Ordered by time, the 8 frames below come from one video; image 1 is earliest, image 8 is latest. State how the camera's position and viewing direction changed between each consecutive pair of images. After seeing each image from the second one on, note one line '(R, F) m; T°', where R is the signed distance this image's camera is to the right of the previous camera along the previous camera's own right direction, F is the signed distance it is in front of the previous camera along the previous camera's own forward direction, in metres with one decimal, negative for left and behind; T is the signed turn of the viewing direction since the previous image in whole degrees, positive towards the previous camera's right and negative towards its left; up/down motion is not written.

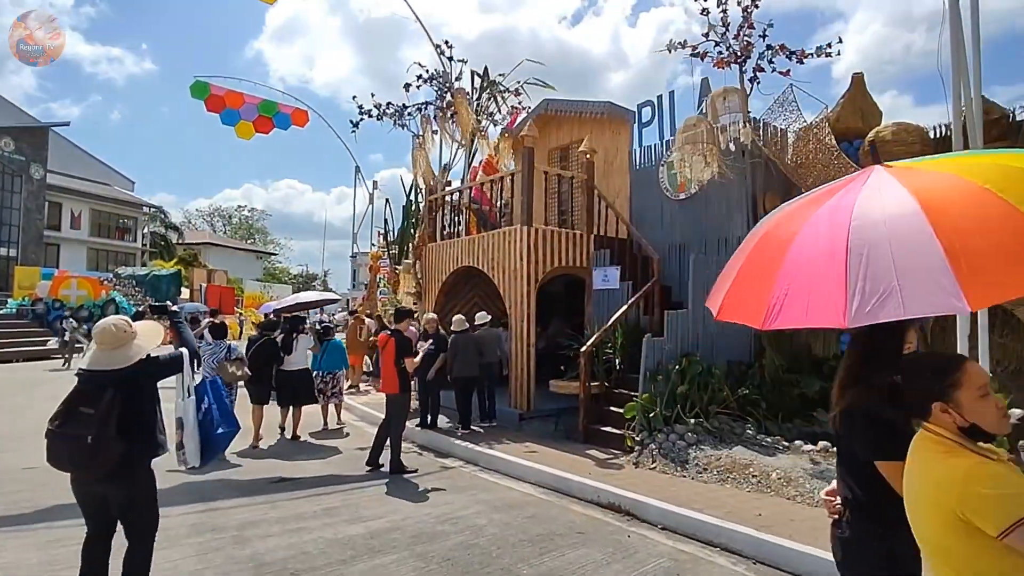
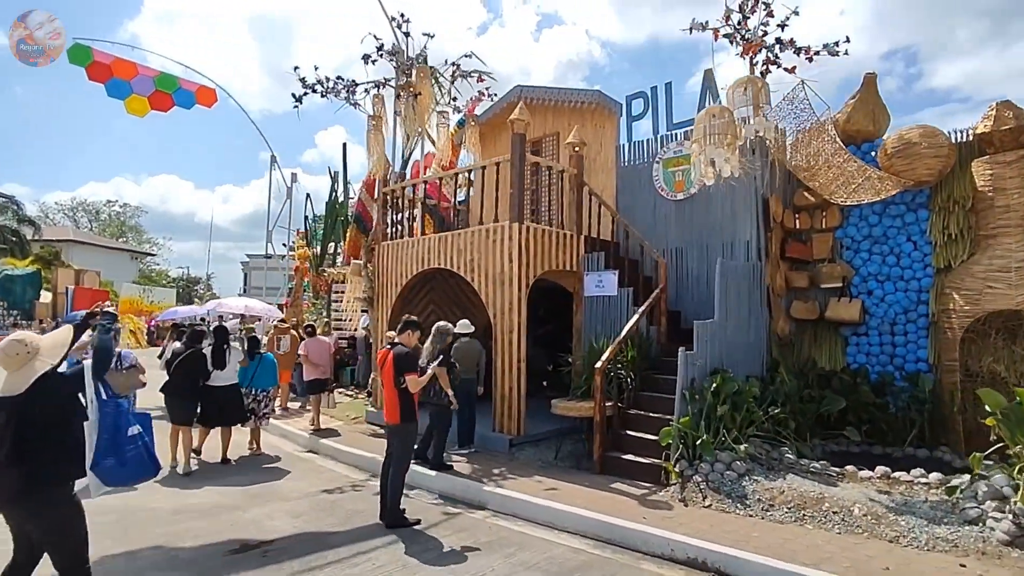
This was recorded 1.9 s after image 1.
(-1.4, +1.5) m; +10°
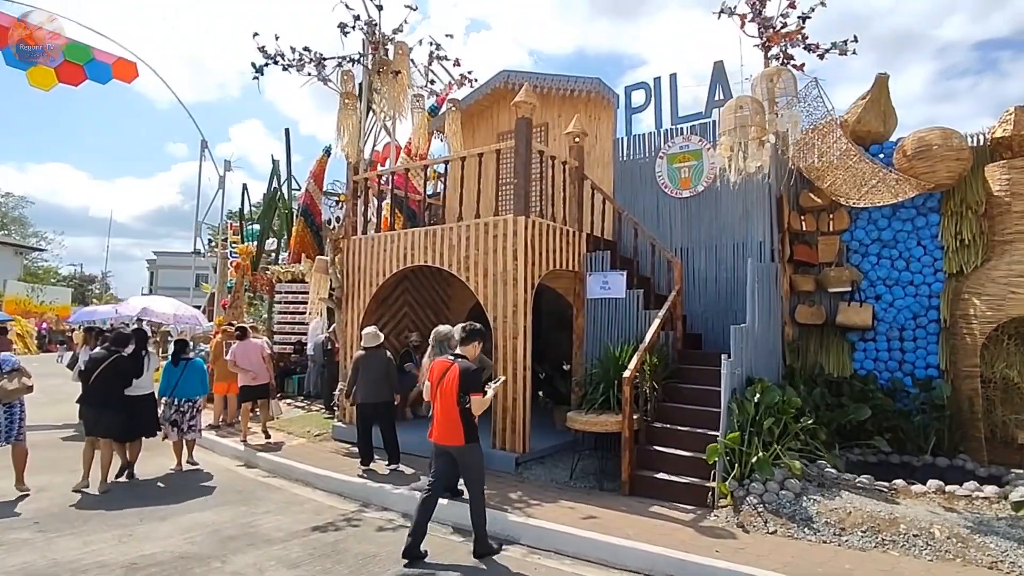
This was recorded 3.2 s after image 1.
(-1.1, +1.0) m; +8°
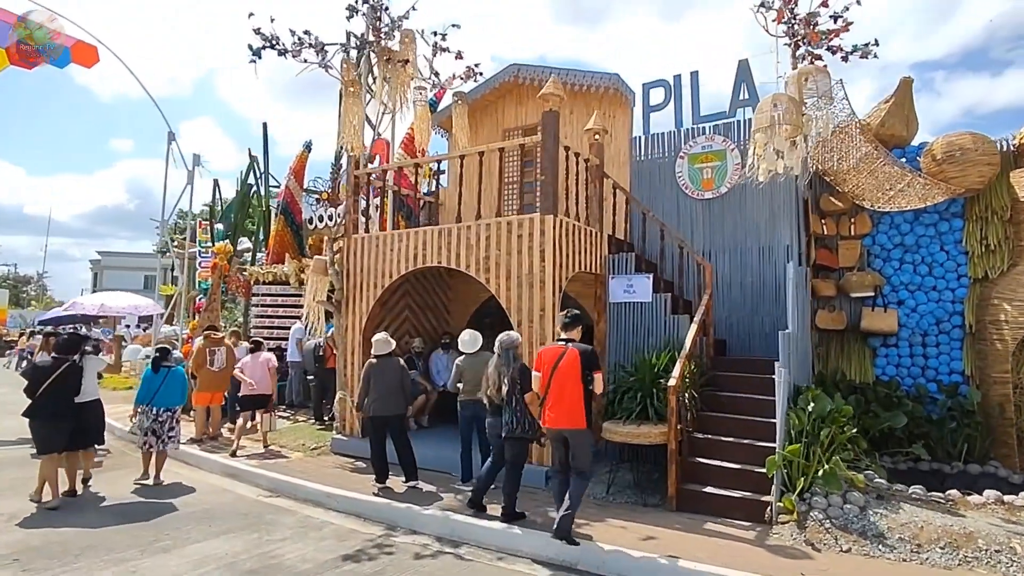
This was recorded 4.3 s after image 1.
(-0.9, +0.5) m; +4°
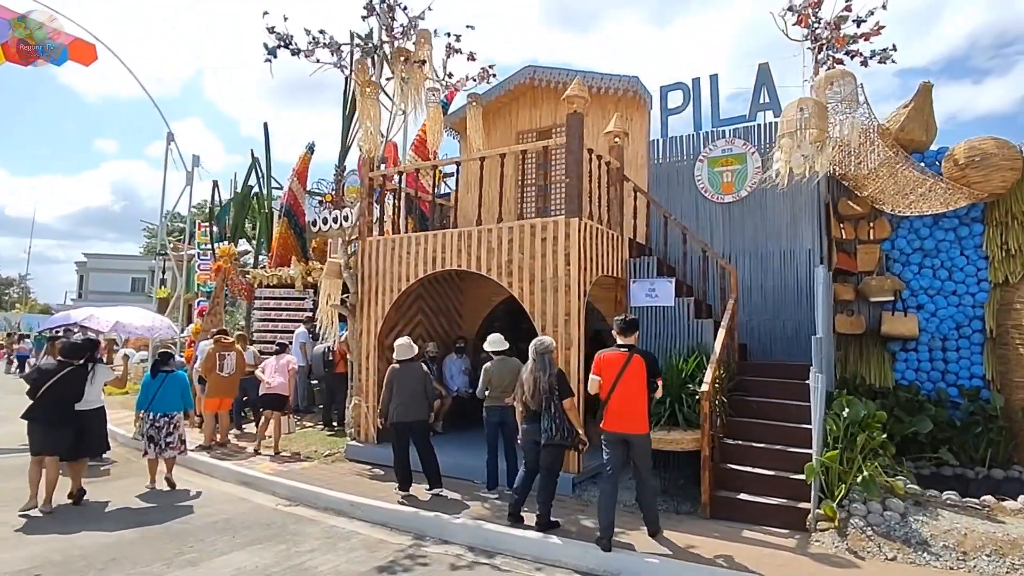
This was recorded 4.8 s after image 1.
(-0.5, +0.1) m; +1°
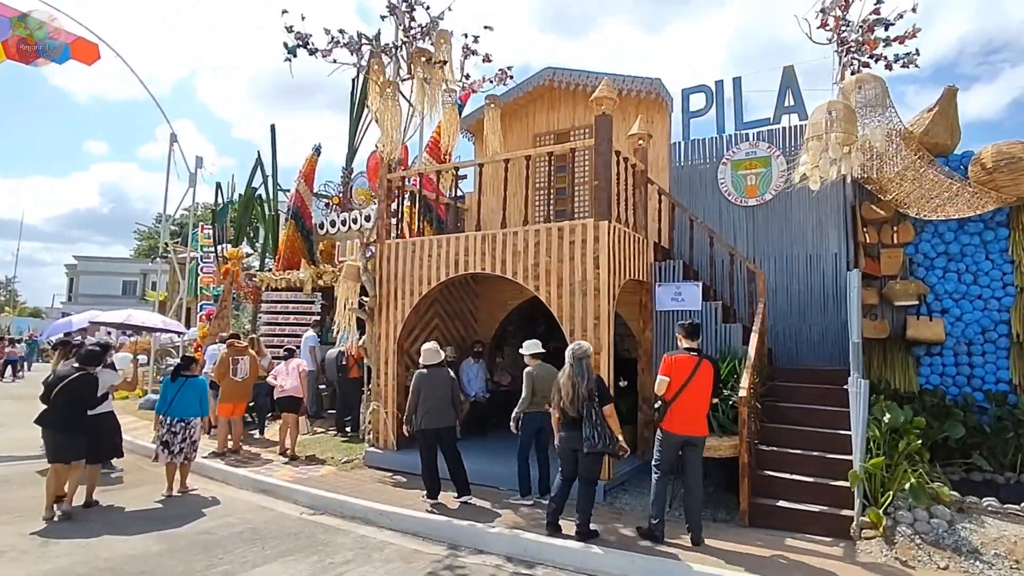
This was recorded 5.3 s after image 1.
(-0.5, +0.1) m; +1°
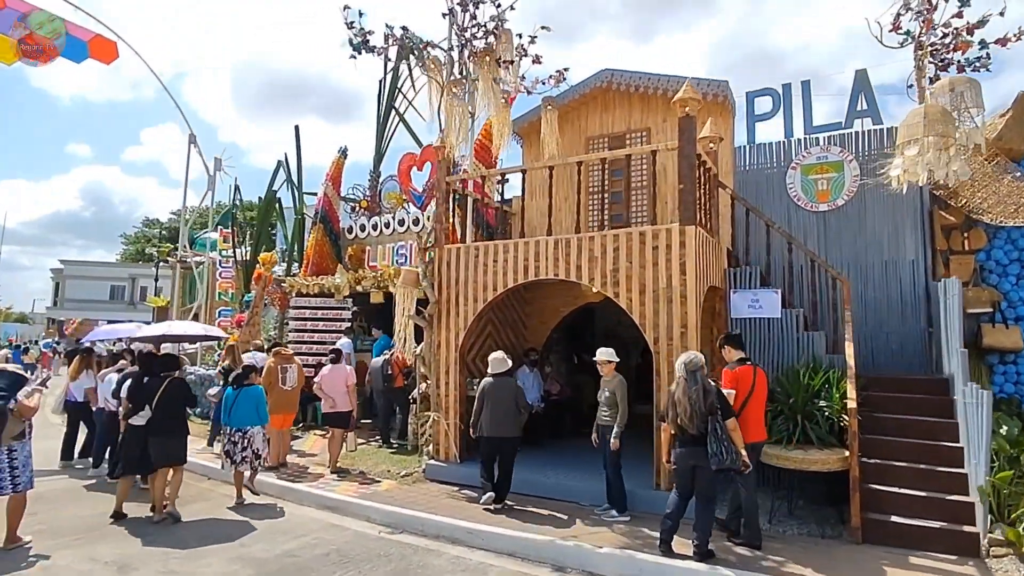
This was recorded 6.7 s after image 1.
(-1.2, +0.3) m; +1°
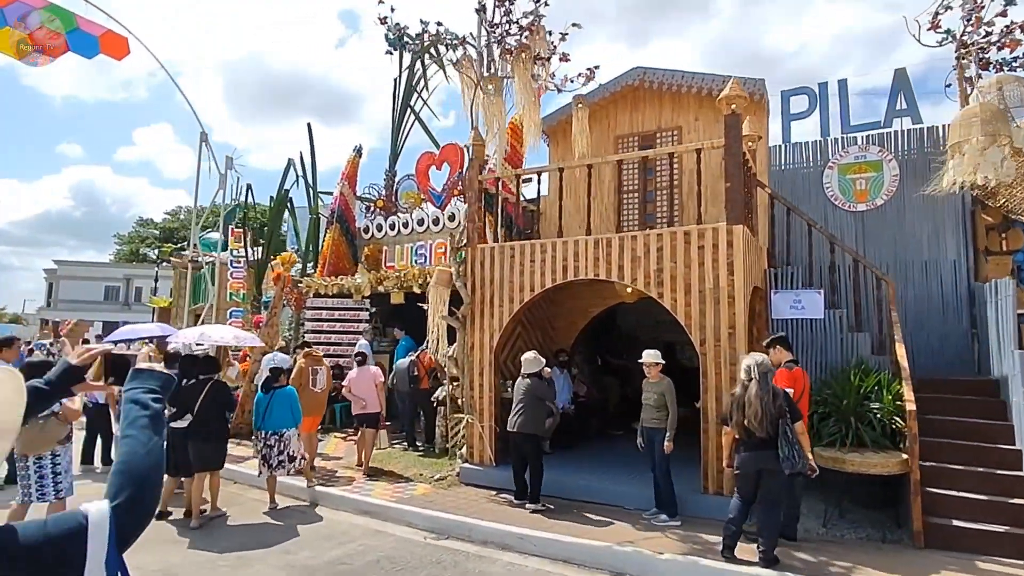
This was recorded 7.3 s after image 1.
(-0.6, +0.1) m; +1°
